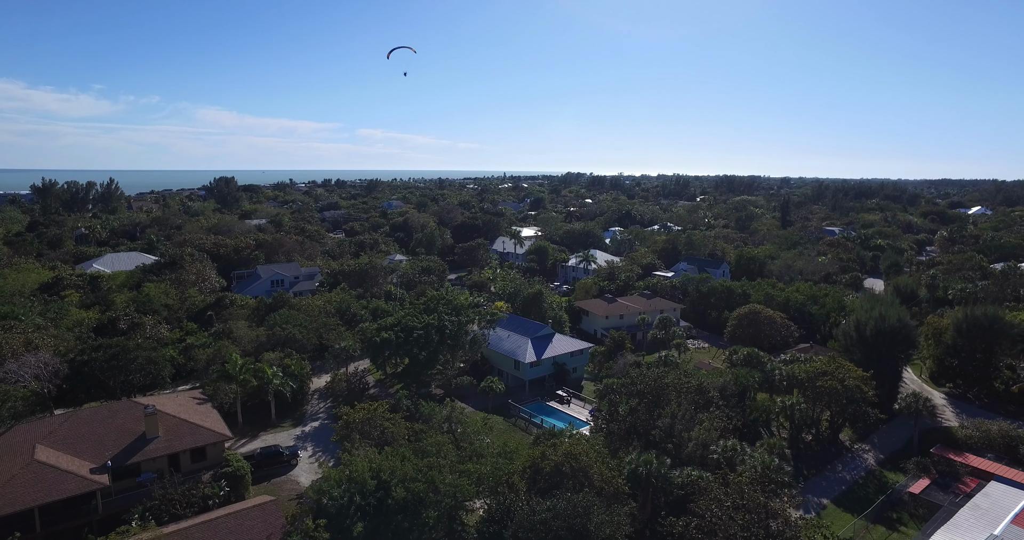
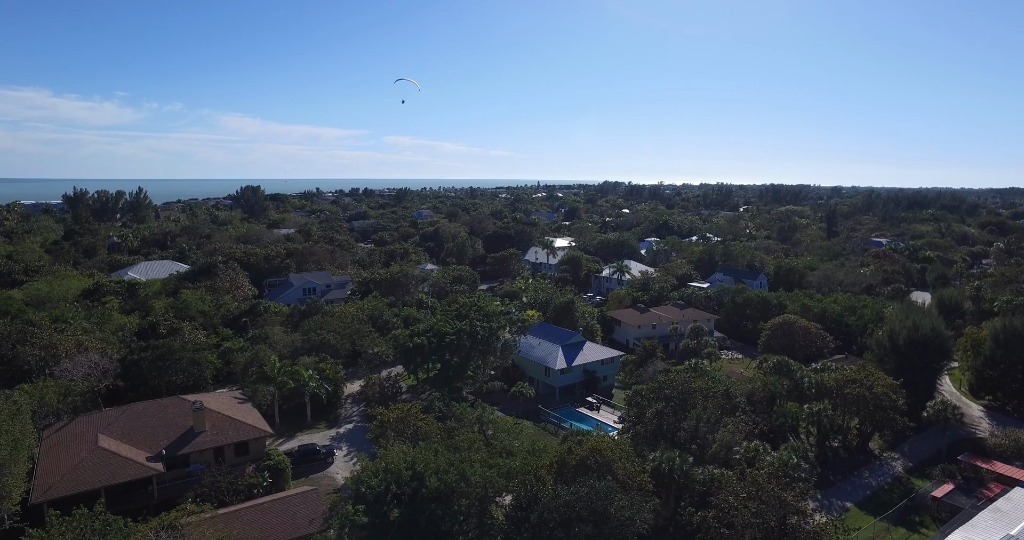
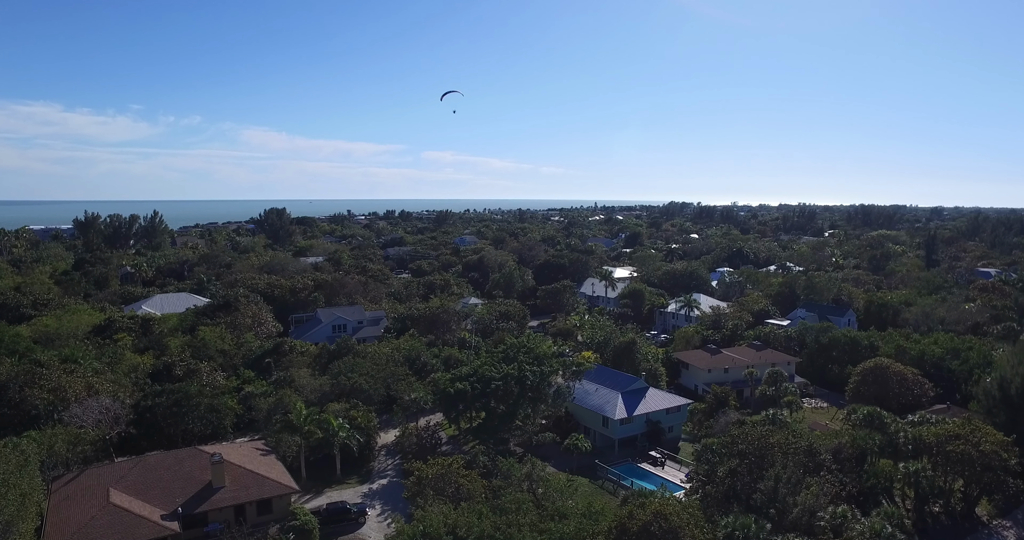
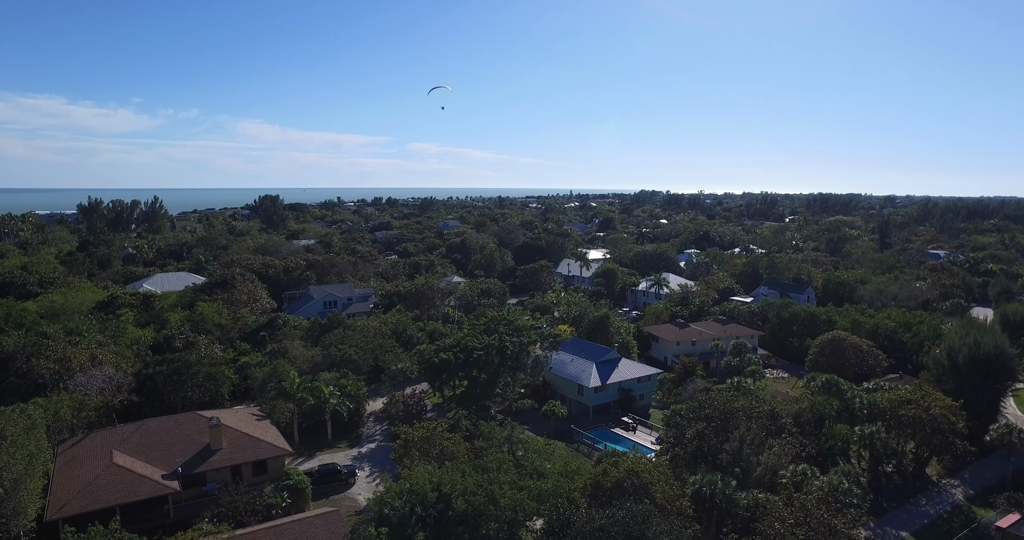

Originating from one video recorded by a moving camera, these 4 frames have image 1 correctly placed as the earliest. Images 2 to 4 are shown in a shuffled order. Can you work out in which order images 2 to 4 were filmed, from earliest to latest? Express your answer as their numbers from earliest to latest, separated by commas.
2, 4, 3
